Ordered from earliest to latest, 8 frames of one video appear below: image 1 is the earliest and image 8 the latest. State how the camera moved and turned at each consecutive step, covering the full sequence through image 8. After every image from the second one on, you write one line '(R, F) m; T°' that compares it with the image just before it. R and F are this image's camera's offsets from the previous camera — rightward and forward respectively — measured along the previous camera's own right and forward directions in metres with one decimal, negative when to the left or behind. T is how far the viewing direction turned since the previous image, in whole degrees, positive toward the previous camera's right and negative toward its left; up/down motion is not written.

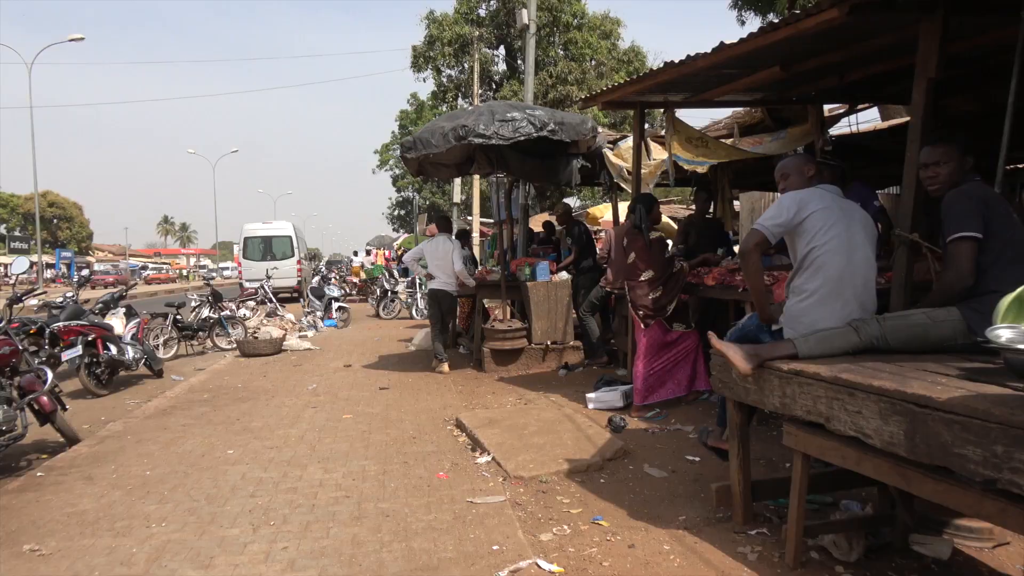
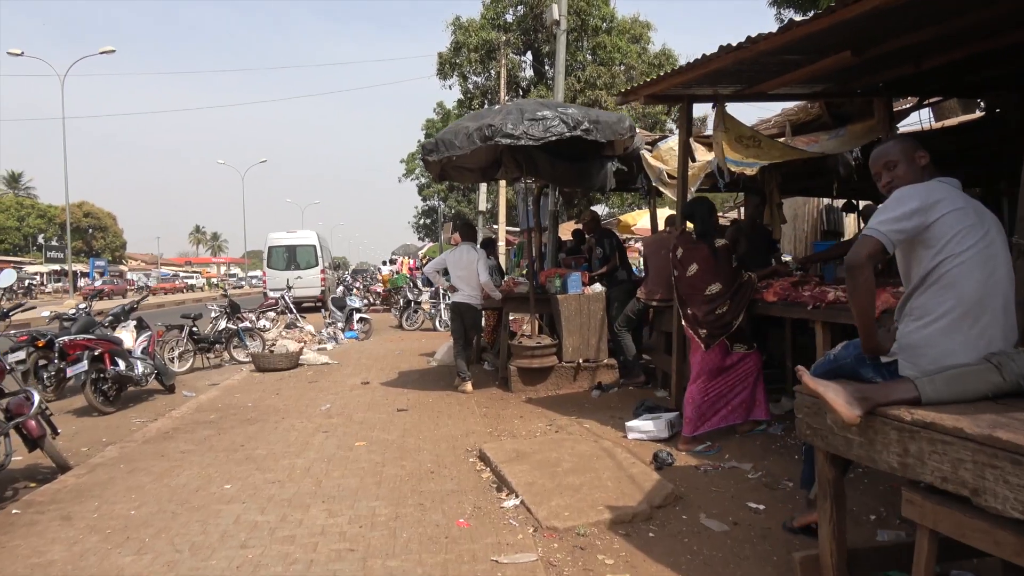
(0.0, +0.6) m; -2°
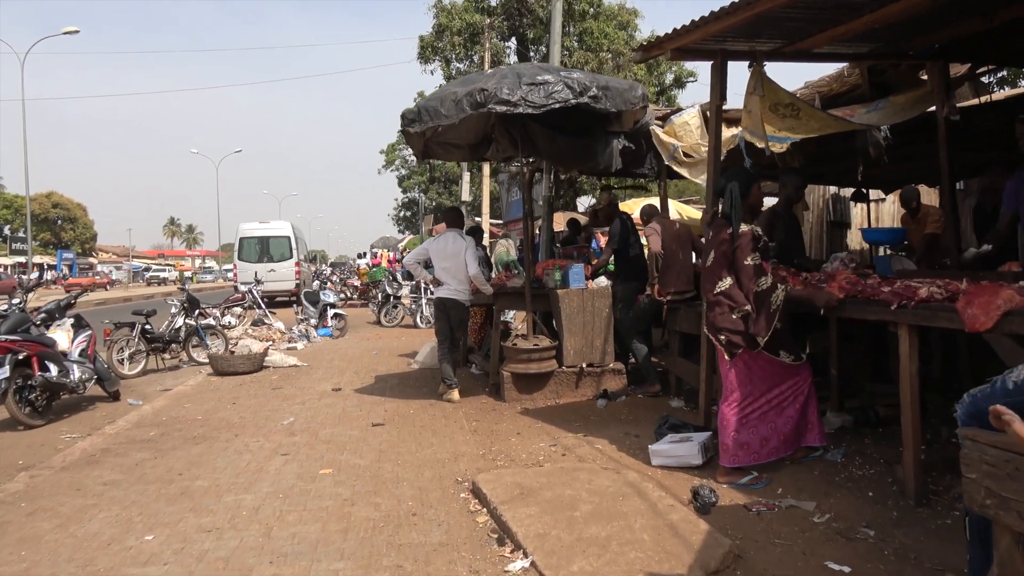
(-0.1, +1.0) m; +2°
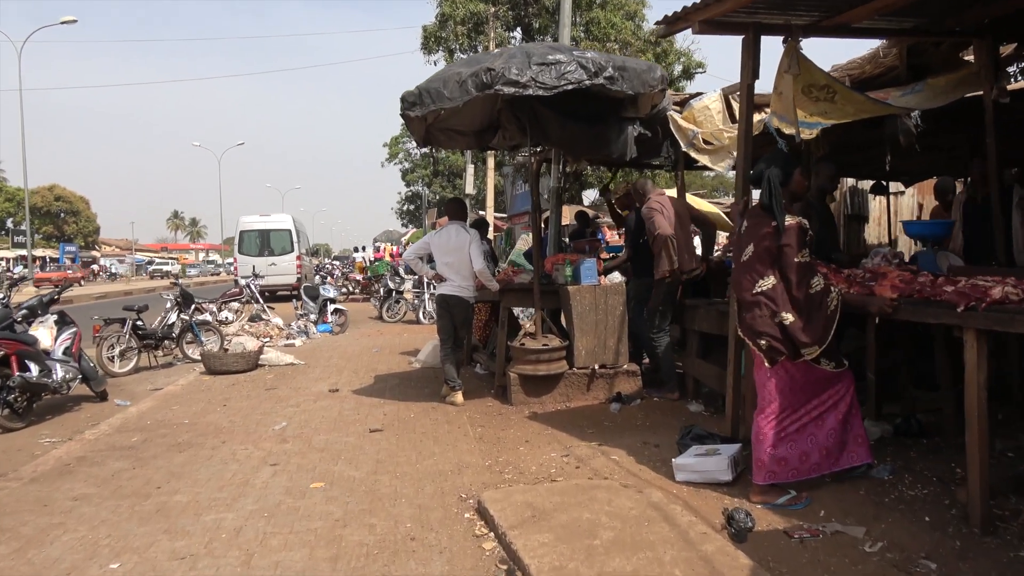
(0.0, +0.4) m; 0°
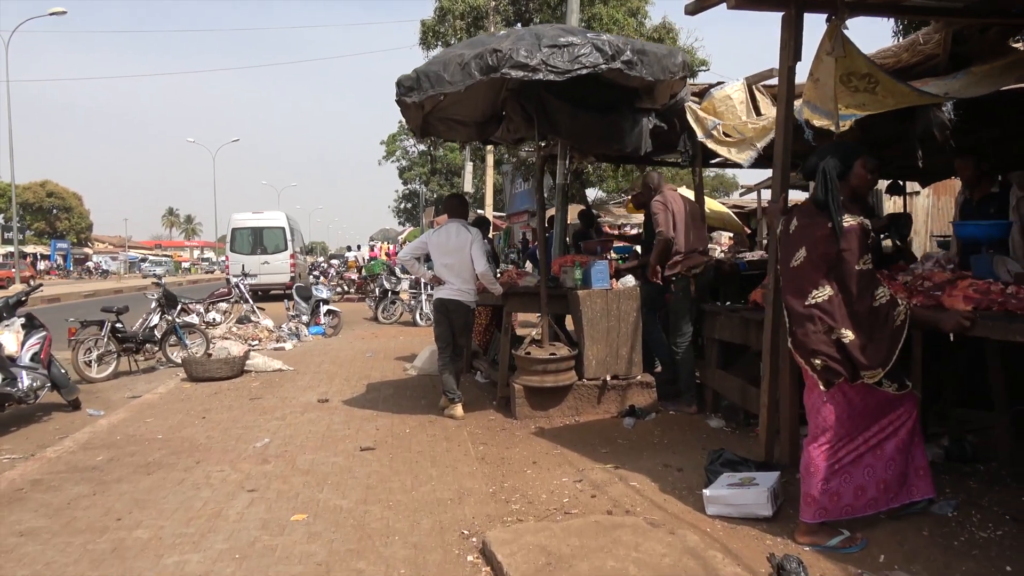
(-0.1, +0.5) m; 0°
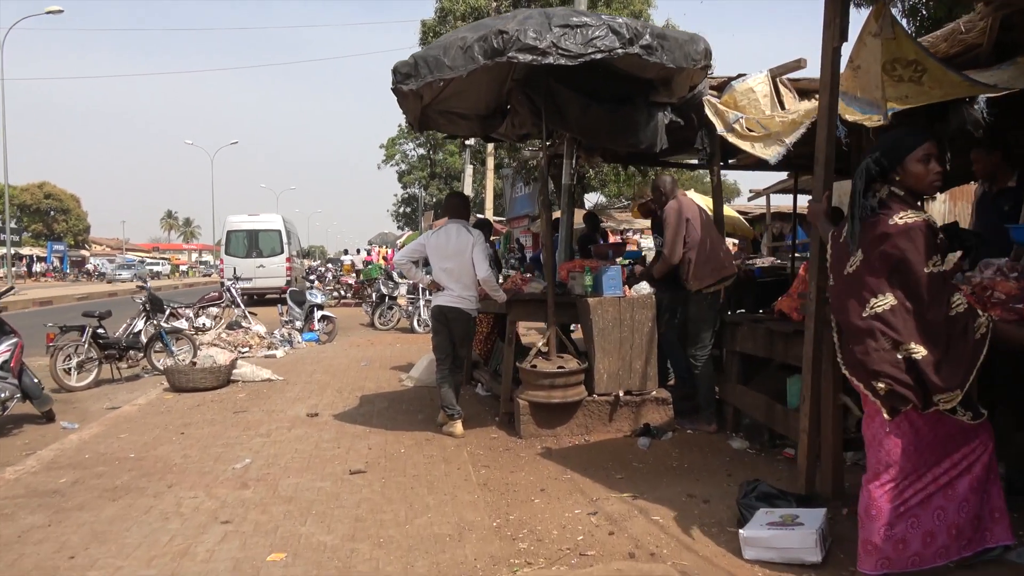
(-0.1, +0.4) m; 0°
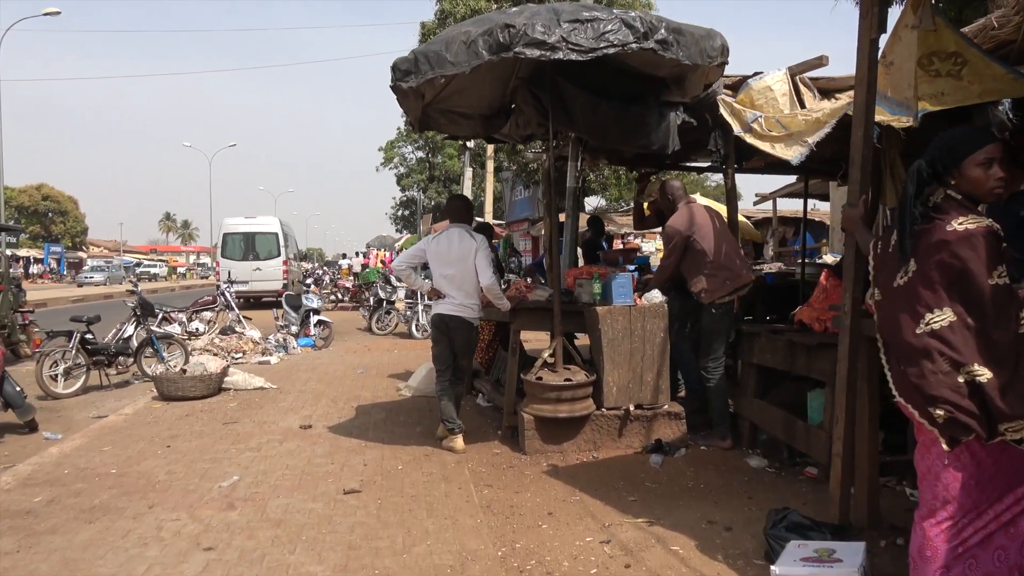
(-0.1, +0.3) m; 0°
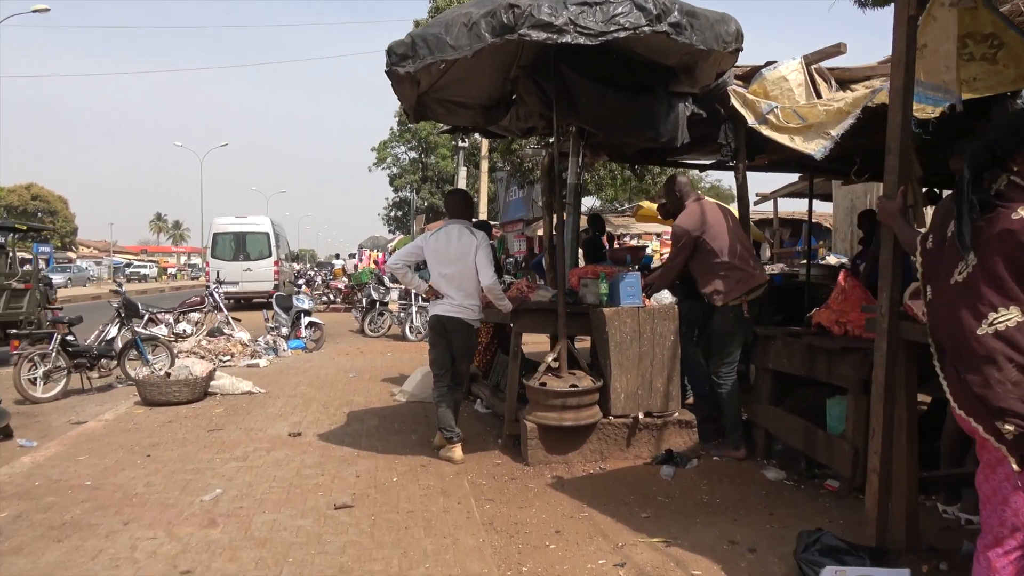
(-0.1, +0.3) m; +1°
